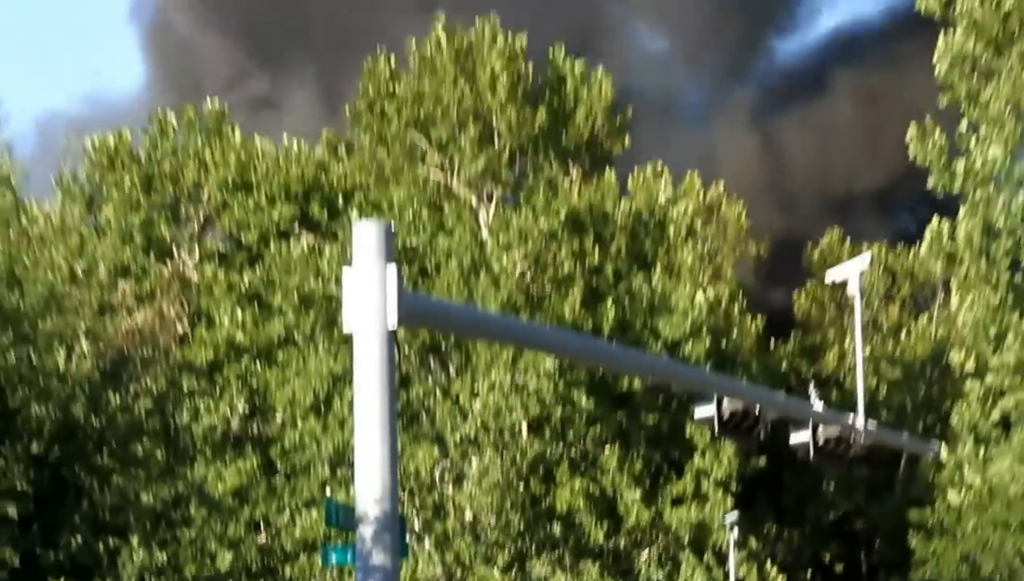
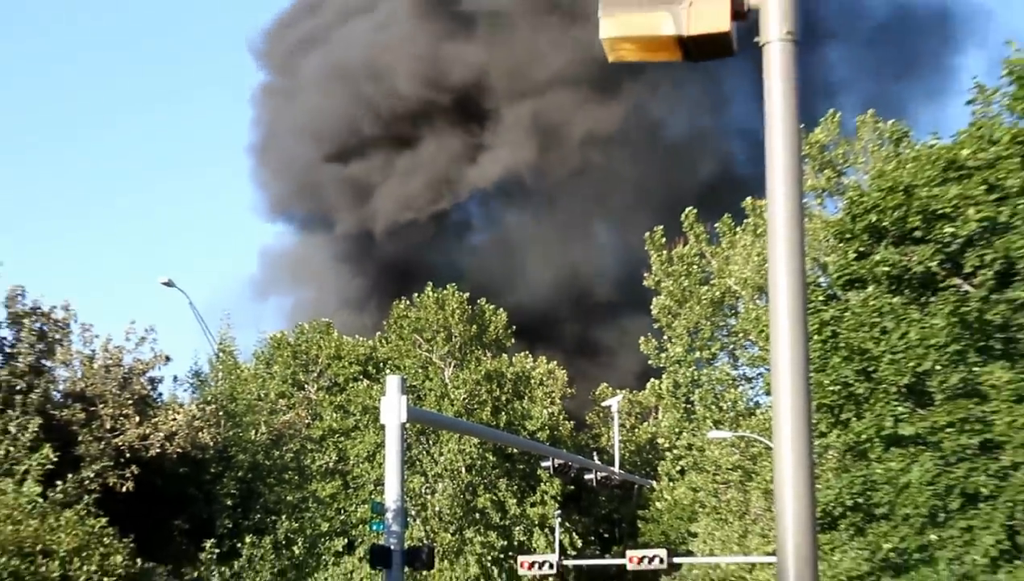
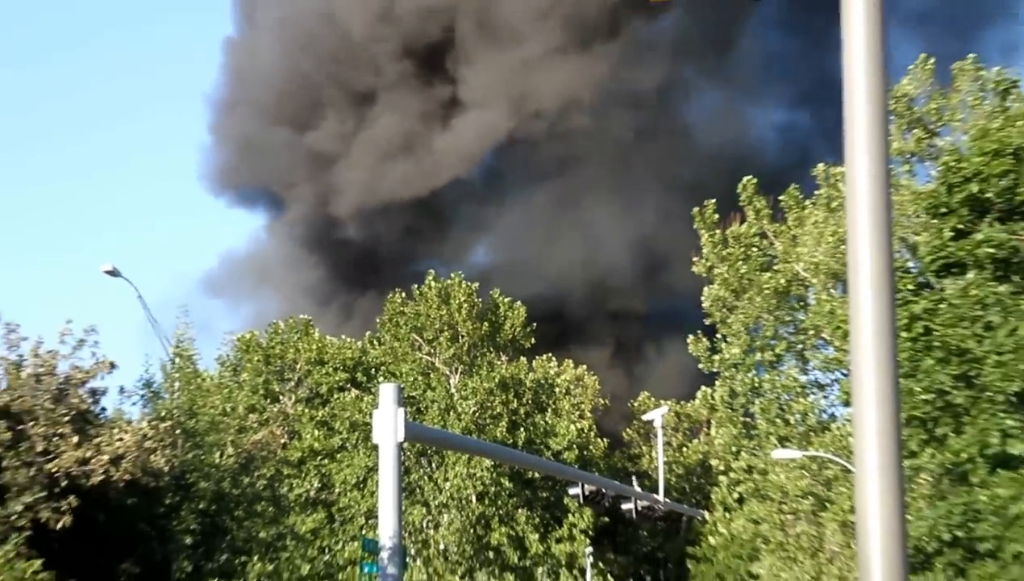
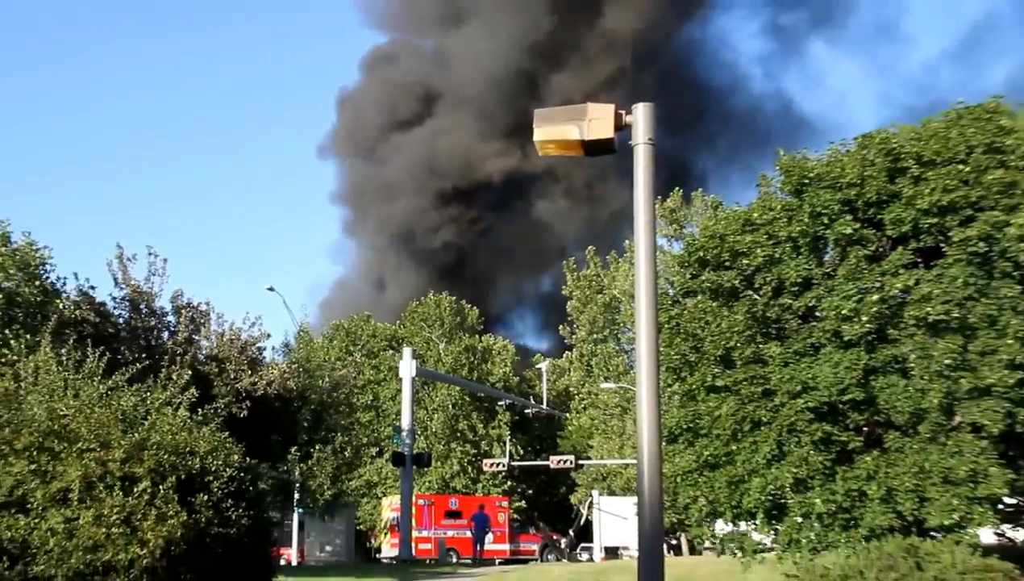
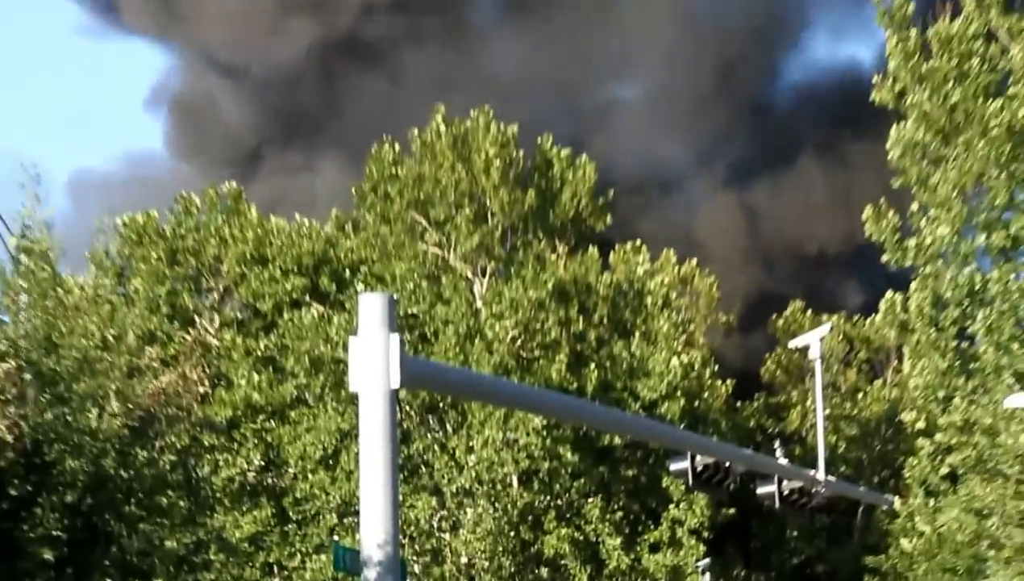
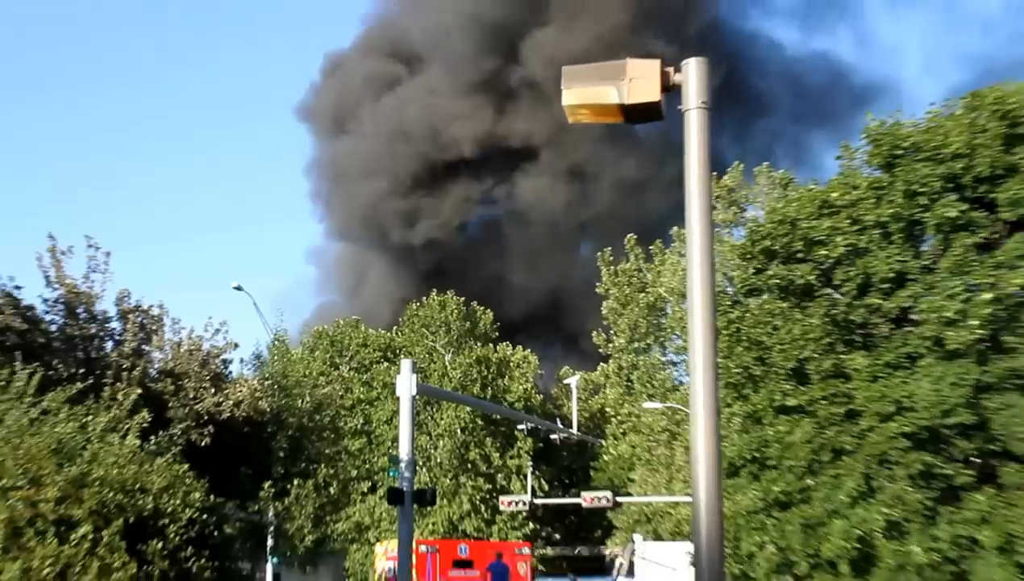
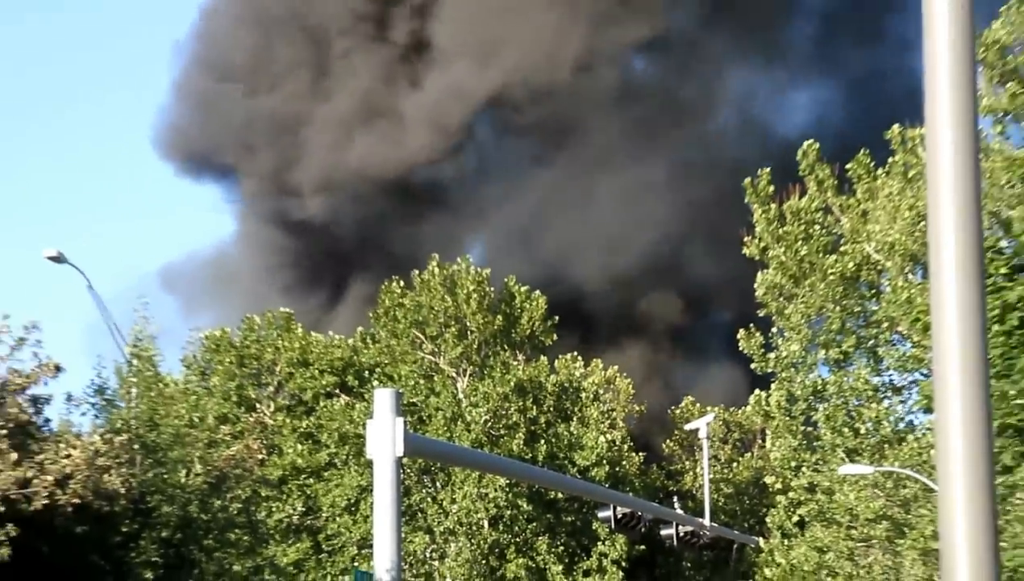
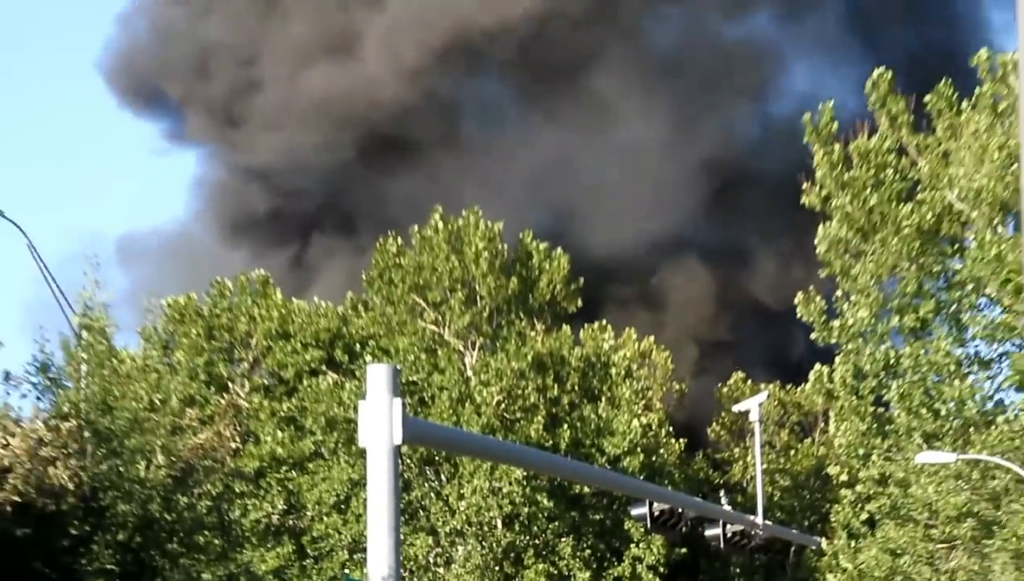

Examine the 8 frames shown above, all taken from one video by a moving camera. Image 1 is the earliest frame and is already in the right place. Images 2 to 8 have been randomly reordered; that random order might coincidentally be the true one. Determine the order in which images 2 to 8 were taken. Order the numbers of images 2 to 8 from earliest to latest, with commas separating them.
5, 8, 7, 3, 2, 6, 4
